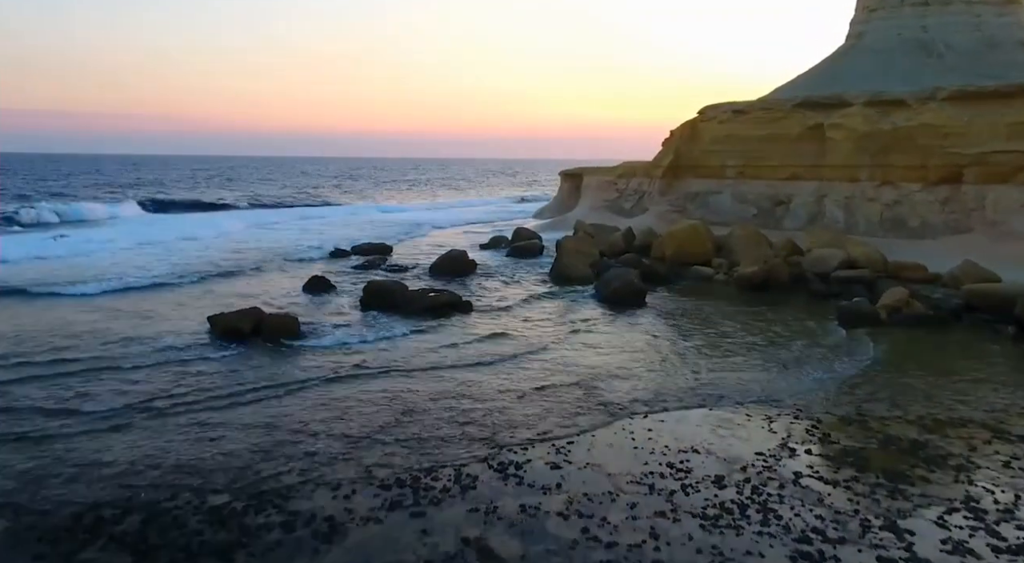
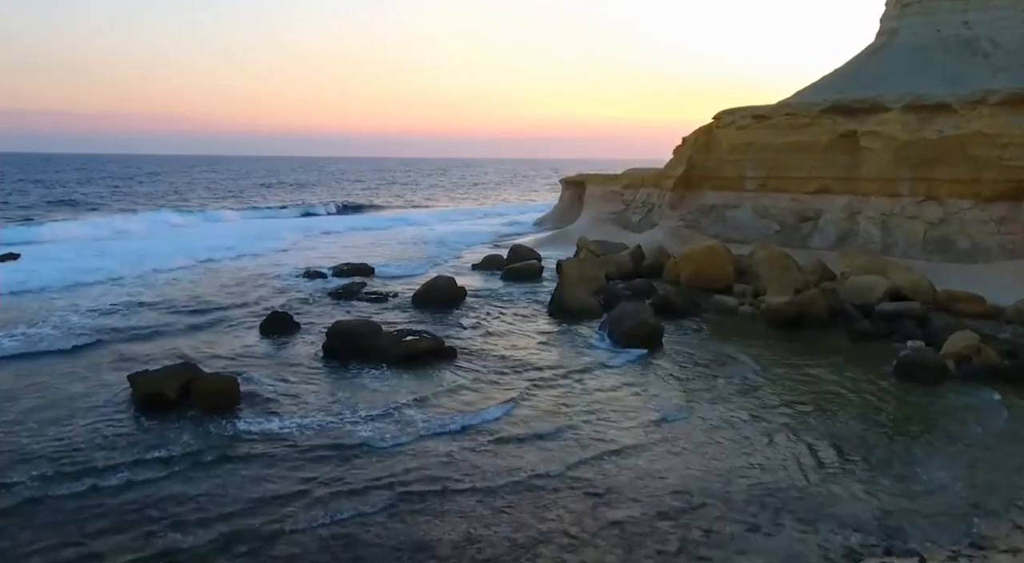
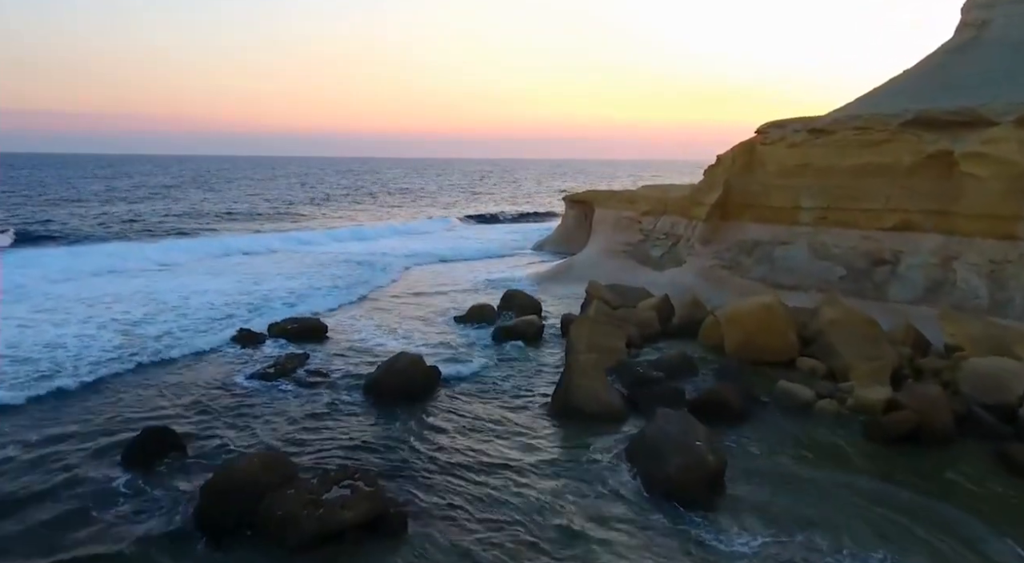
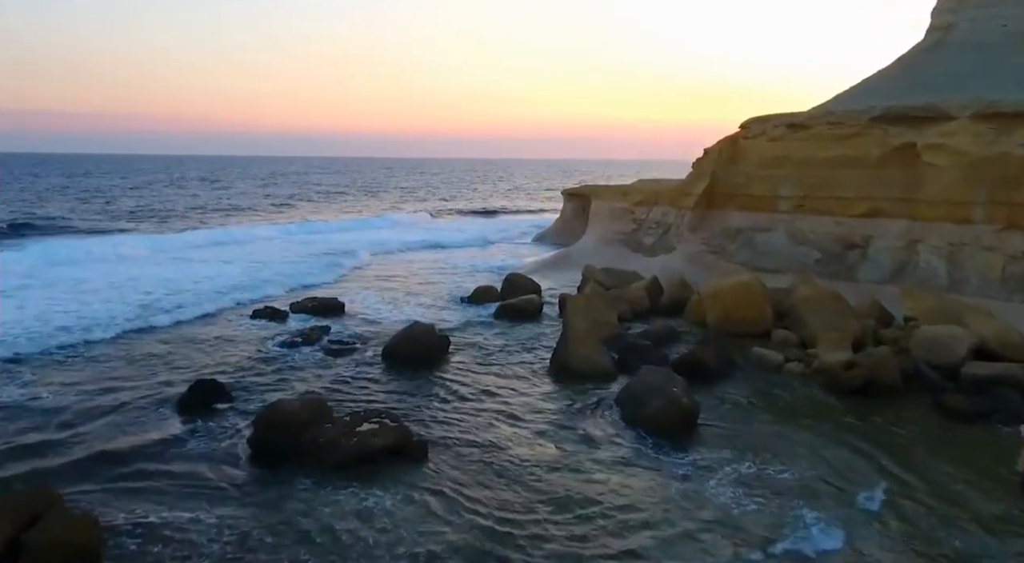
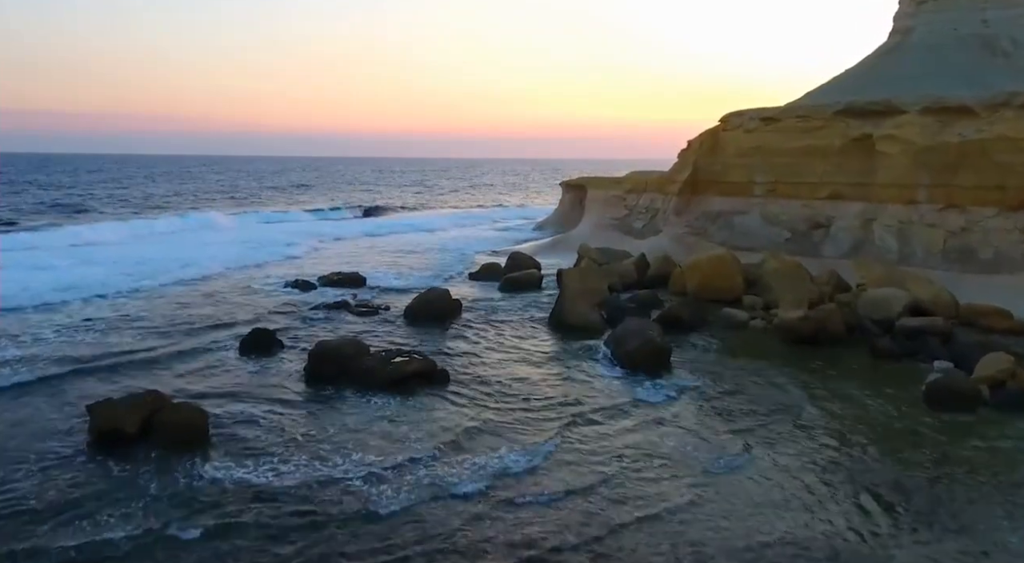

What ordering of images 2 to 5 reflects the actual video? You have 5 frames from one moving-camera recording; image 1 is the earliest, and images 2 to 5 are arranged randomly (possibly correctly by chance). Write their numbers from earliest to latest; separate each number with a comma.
2, 5, 4, 3
